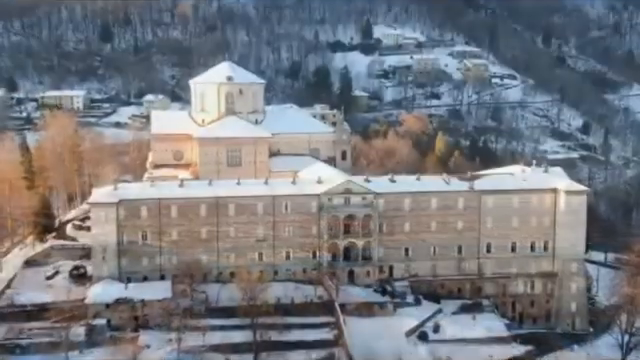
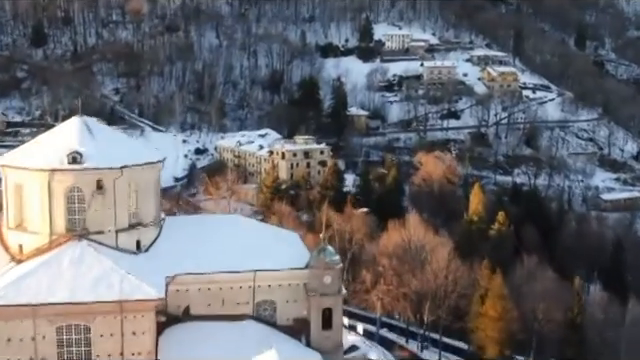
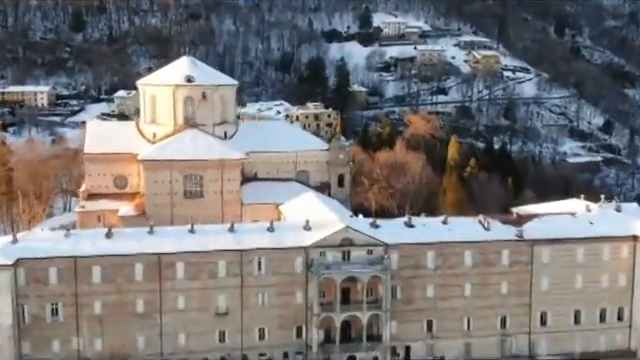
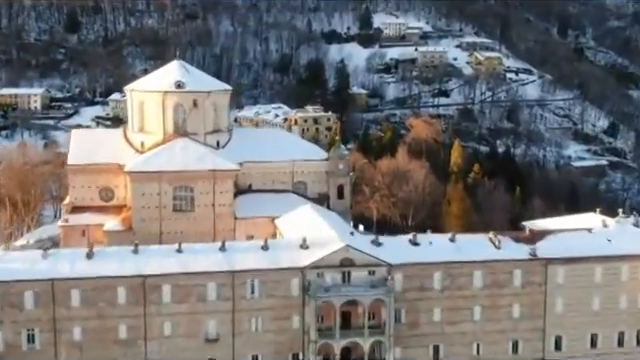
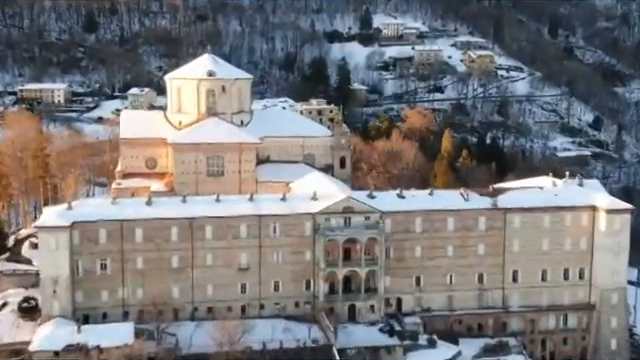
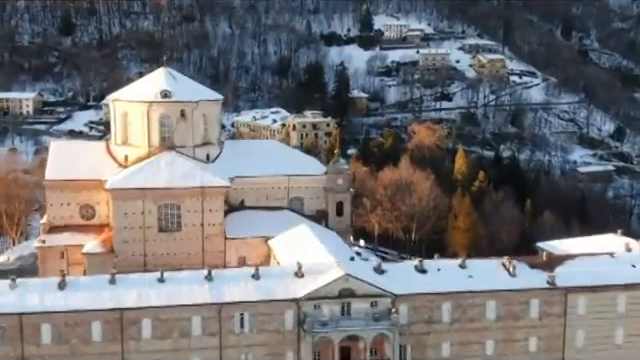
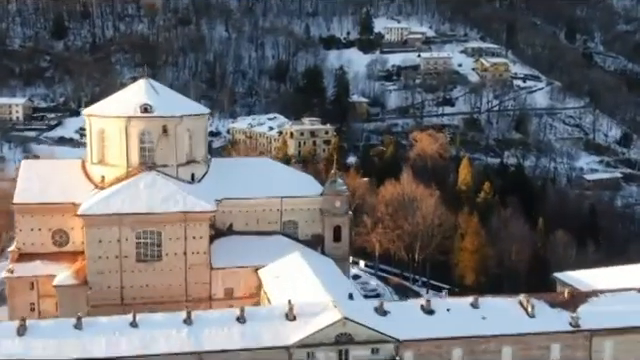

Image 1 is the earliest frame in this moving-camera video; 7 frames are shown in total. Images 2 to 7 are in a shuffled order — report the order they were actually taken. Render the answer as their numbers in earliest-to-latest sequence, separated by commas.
5, 3, 4, 6, 7, 2
